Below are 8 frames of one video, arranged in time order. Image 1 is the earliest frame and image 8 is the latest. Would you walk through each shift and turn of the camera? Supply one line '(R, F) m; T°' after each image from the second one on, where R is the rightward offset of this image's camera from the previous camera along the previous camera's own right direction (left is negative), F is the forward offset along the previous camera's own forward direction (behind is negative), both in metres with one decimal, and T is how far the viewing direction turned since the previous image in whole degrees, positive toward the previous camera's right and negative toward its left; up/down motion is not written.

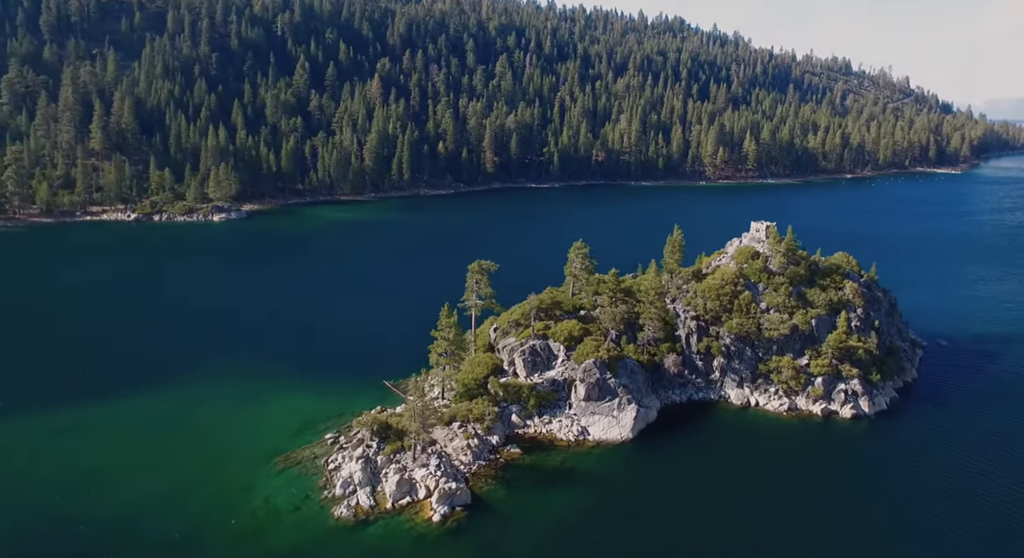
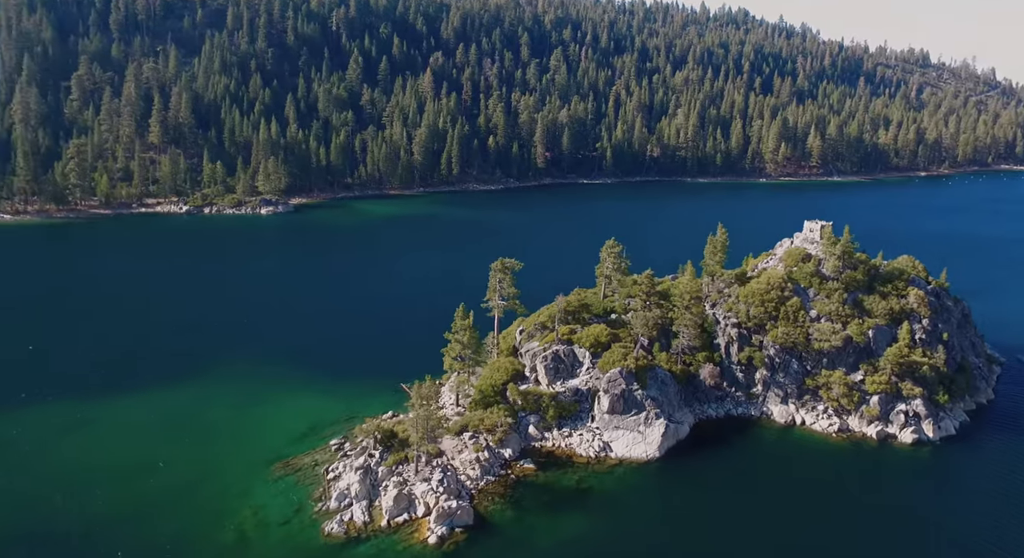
(+3.5, +5.3) m; -5°
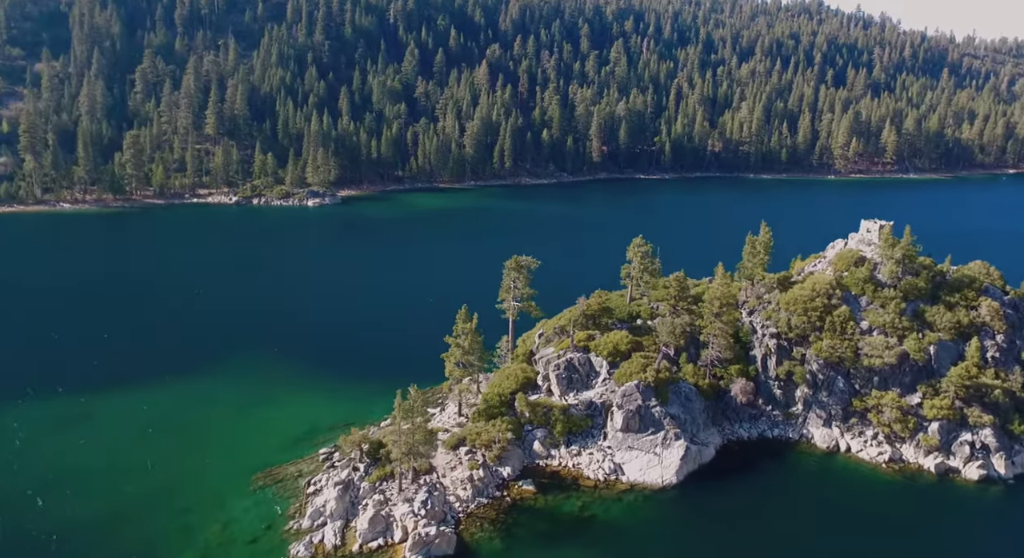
(+4.7, +6.1) m; -5°
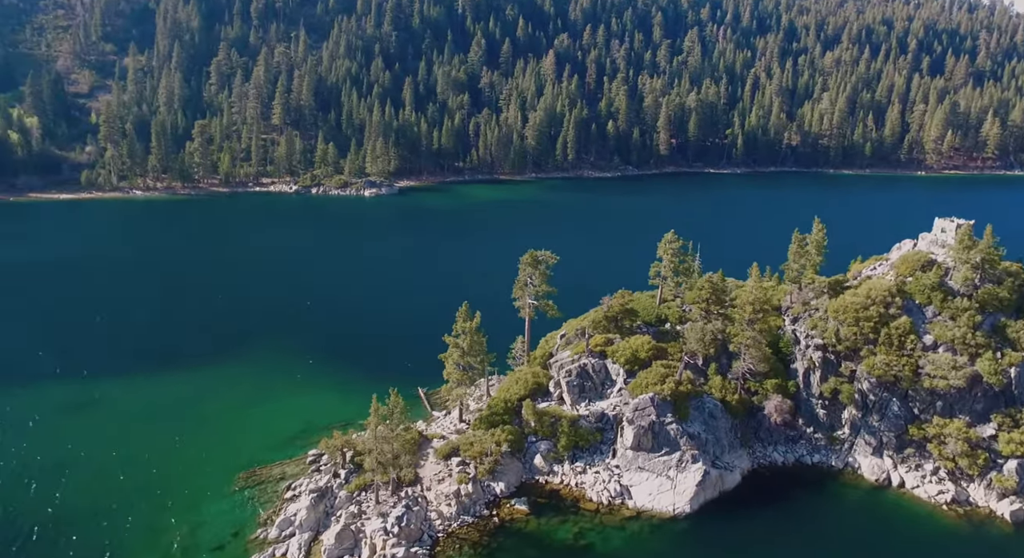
(+5.2, +5.8) m; -6°
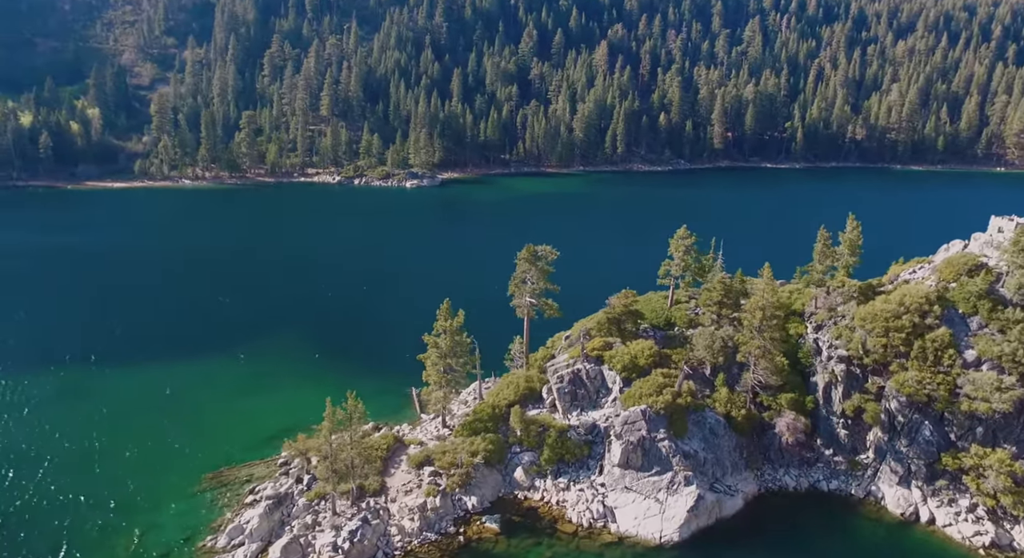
(+5.2, +4.6) m; -5°
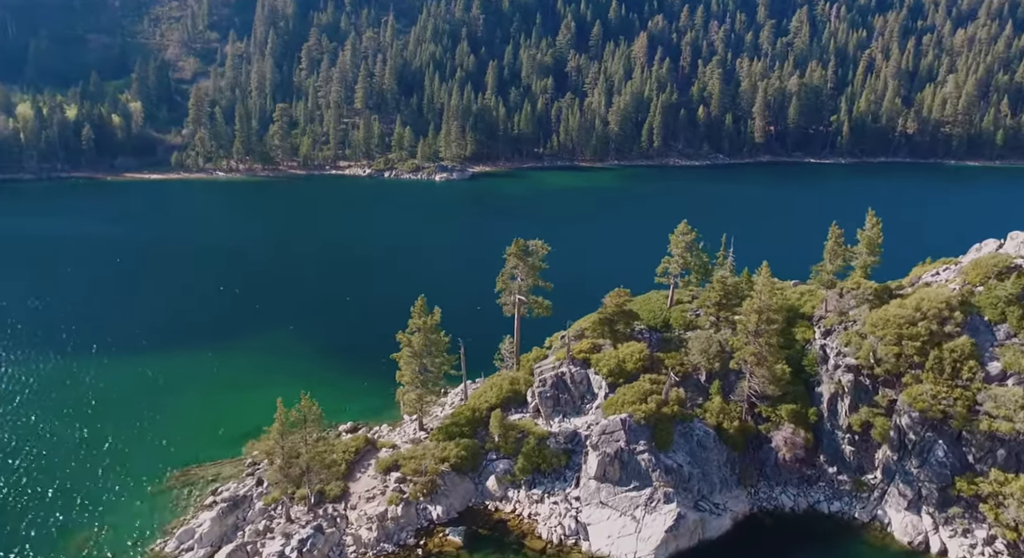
(+4.3, +3.3) m; -4°
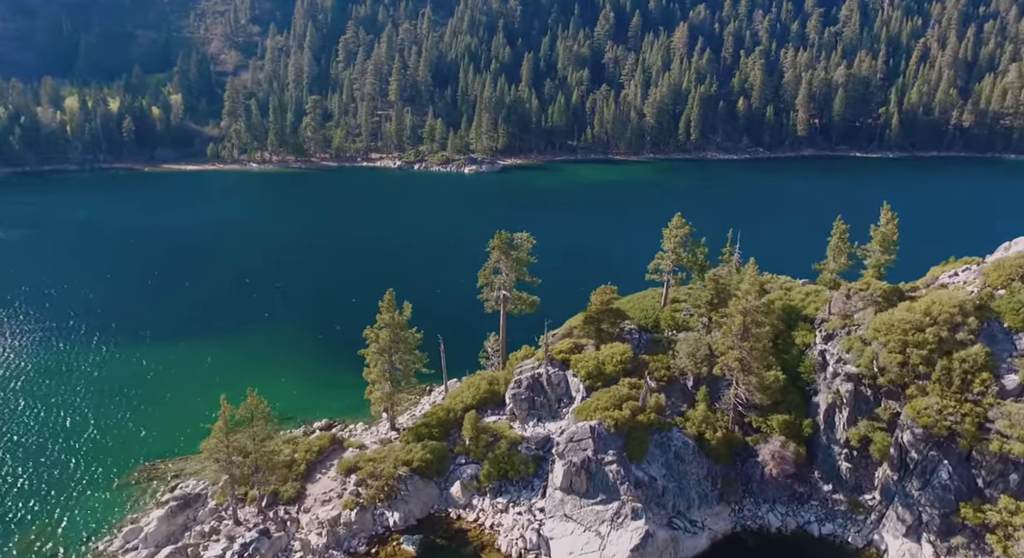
(+4.5, +3.0) m; -4°
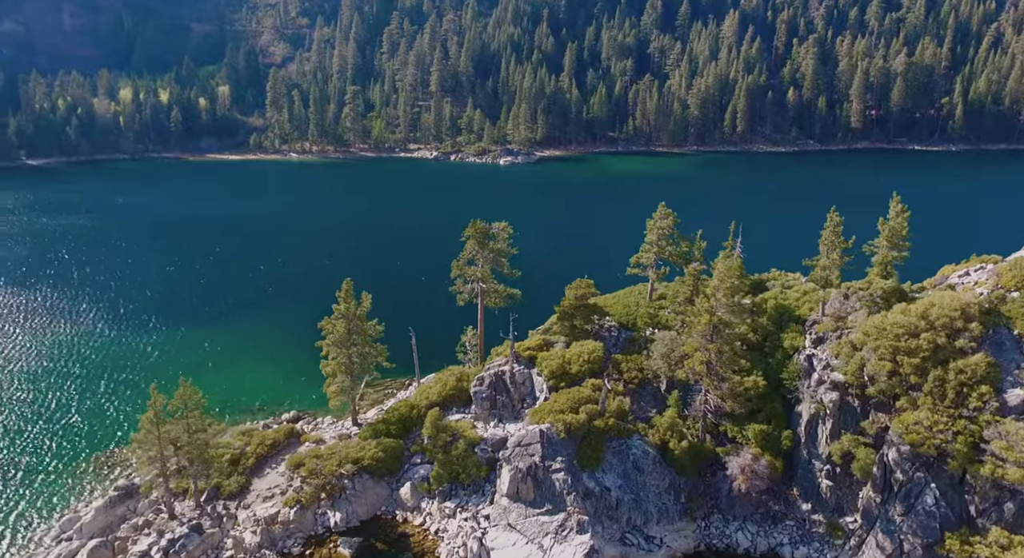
(+5.4, +3.0) m; -5°
